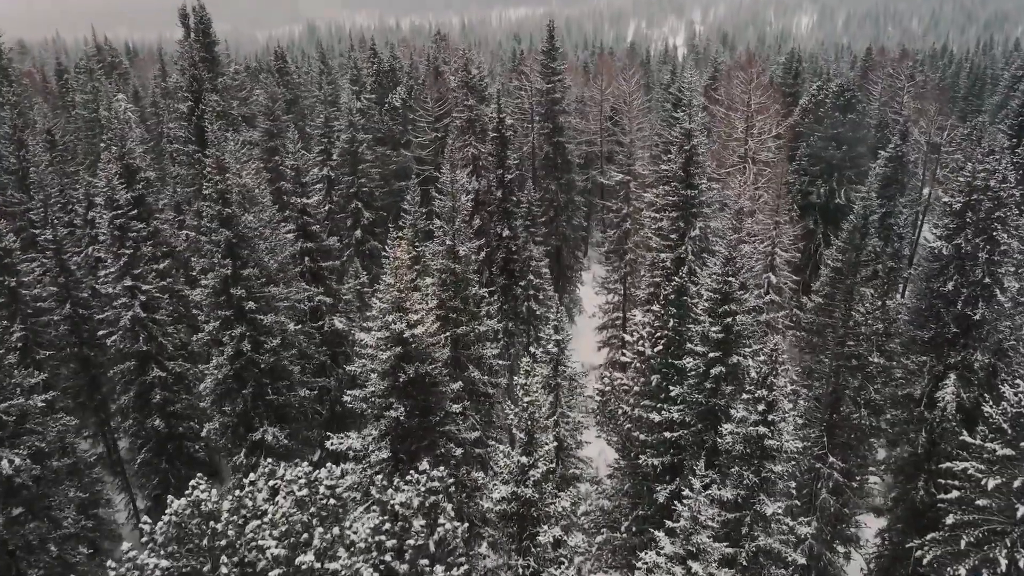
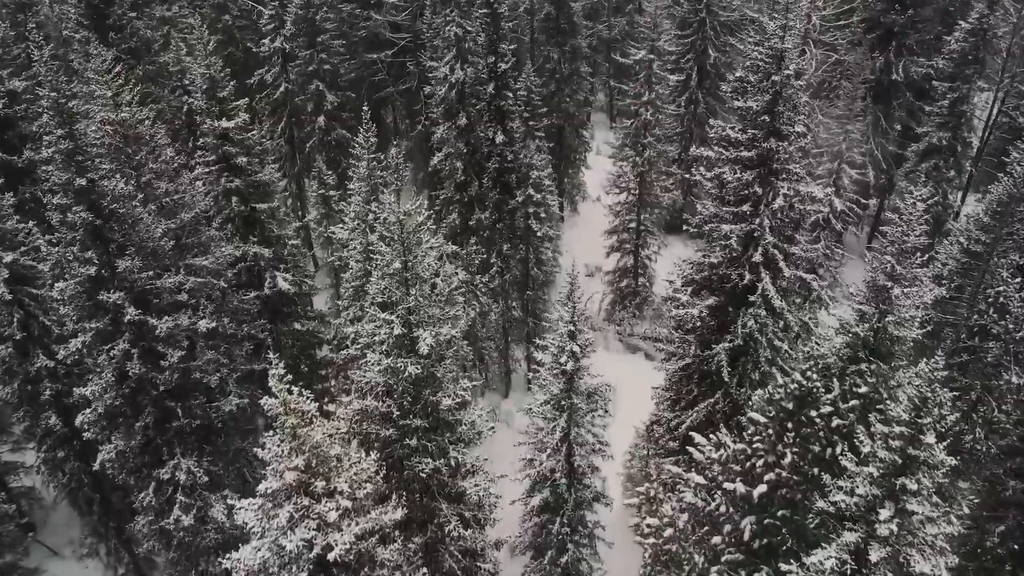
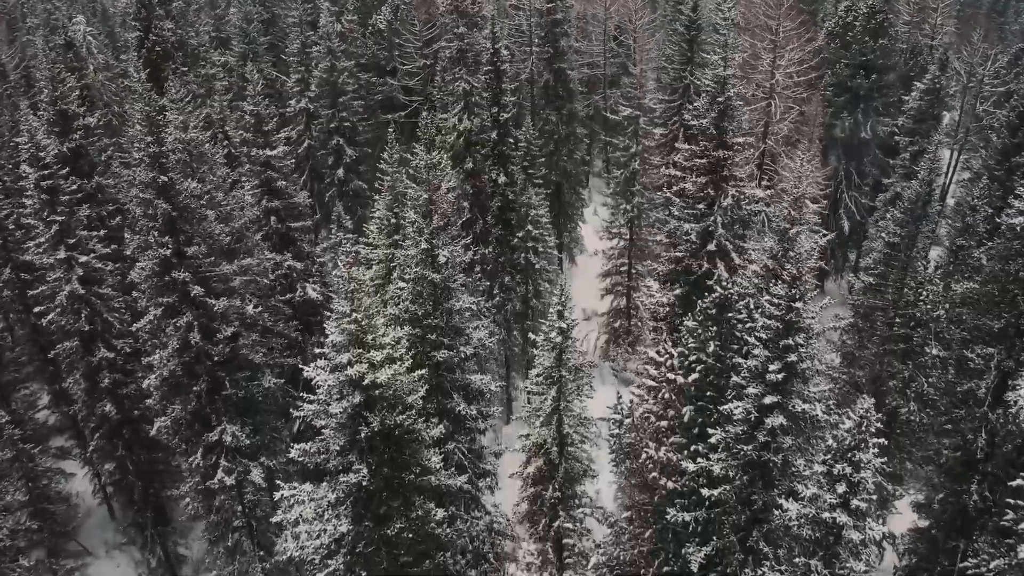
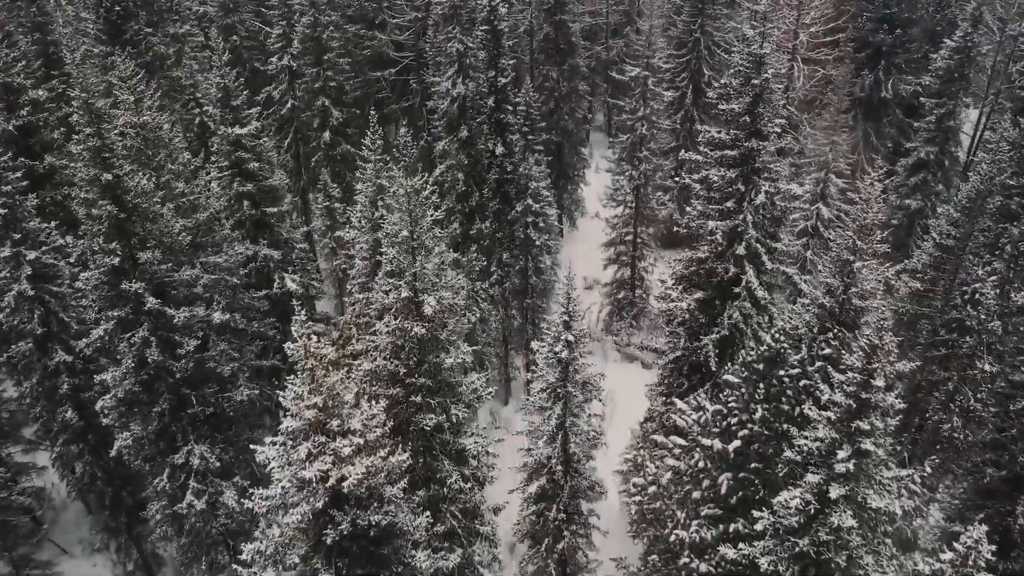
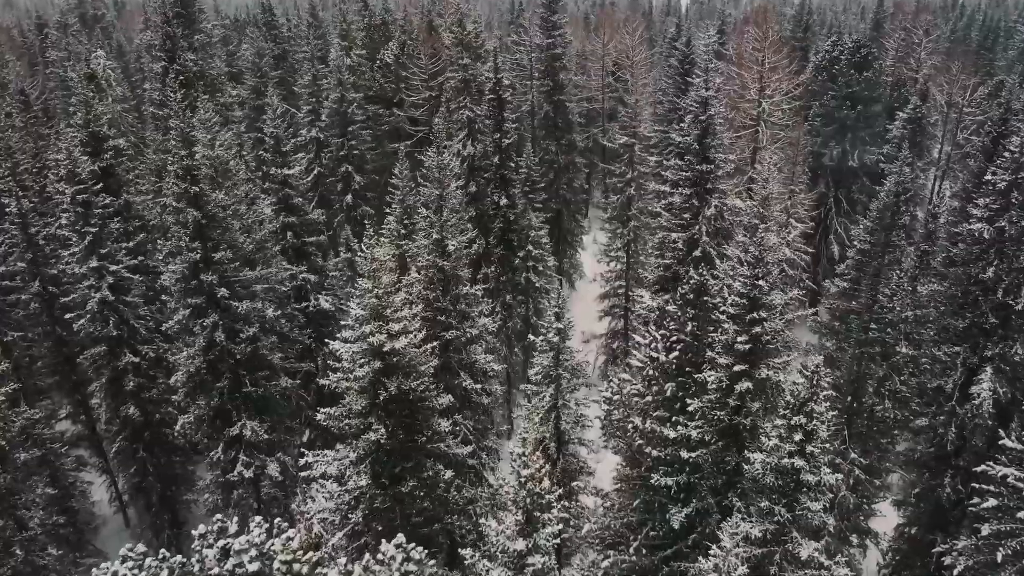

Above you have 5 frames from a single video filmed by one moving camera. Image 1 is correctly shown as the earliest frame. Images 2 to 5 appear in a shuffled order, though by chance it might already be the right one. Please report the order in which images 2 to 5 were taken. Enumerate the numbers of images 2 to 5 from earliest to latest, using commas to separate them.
5, 3, 4, 2
